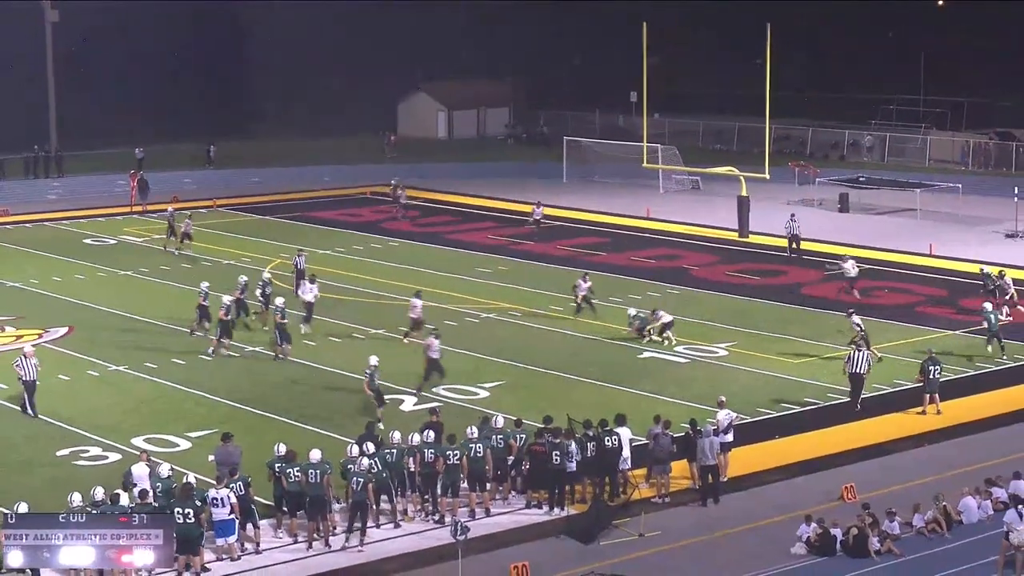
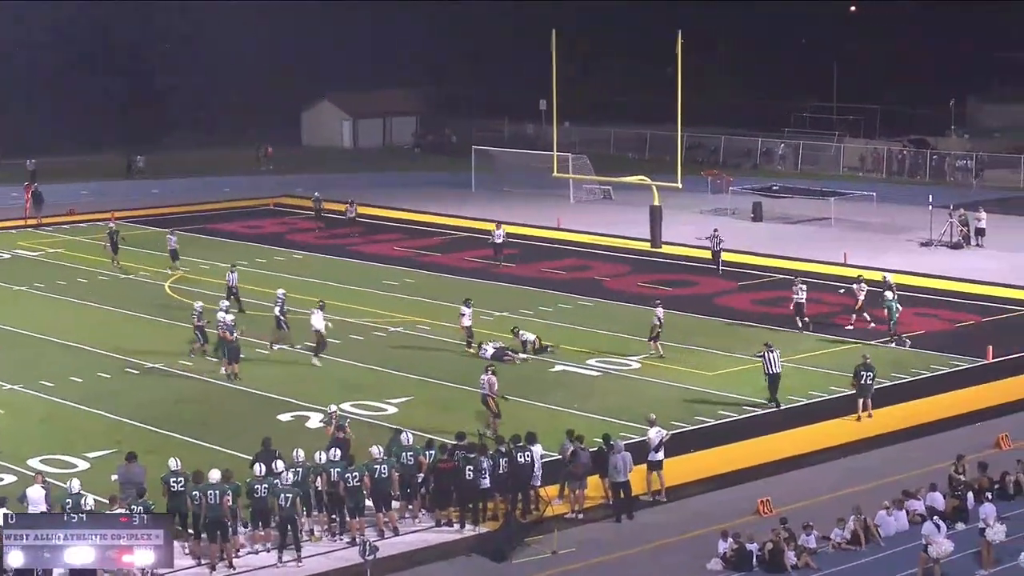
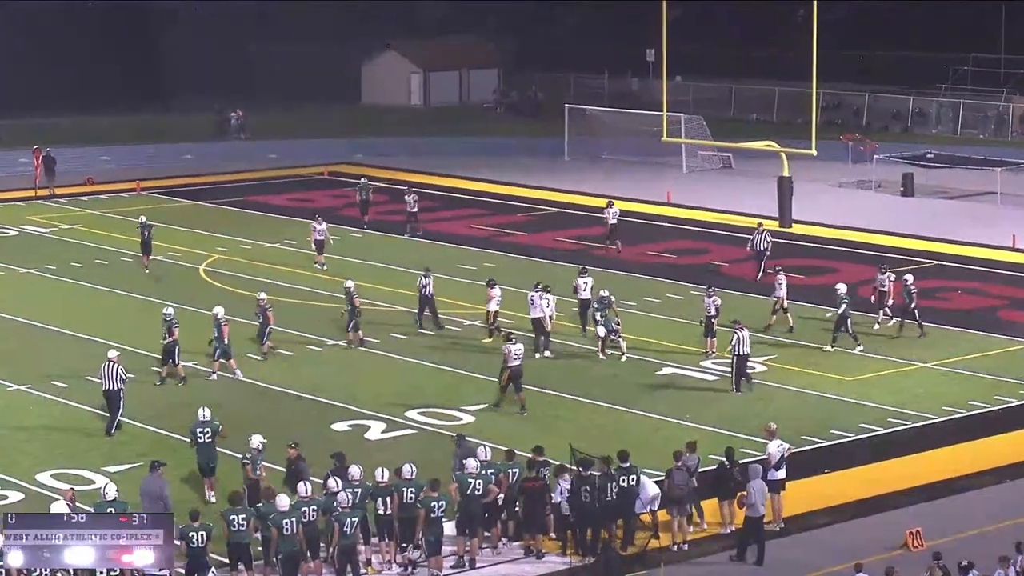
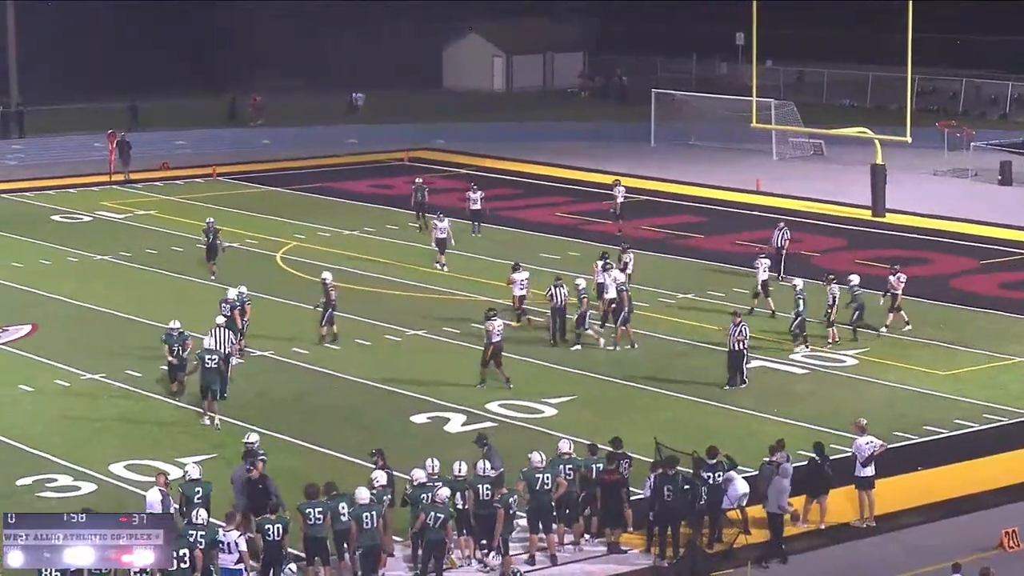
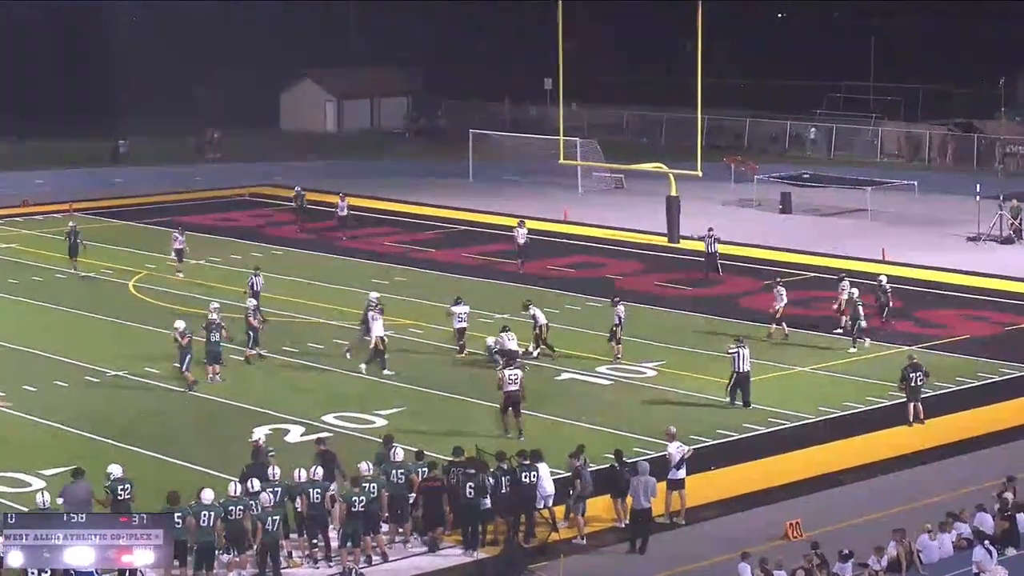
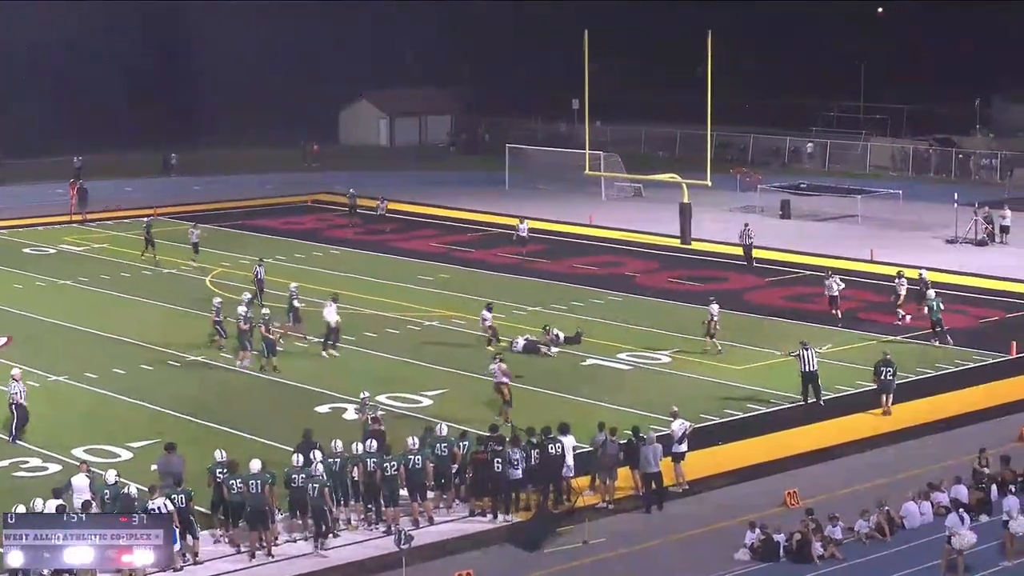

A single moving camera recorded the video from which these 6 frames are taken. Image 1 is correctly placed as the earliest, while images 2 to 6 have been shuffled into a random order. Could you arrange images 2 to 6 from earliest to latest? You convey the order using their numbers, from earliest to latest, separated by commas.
6, 2, 5, 3, 4
